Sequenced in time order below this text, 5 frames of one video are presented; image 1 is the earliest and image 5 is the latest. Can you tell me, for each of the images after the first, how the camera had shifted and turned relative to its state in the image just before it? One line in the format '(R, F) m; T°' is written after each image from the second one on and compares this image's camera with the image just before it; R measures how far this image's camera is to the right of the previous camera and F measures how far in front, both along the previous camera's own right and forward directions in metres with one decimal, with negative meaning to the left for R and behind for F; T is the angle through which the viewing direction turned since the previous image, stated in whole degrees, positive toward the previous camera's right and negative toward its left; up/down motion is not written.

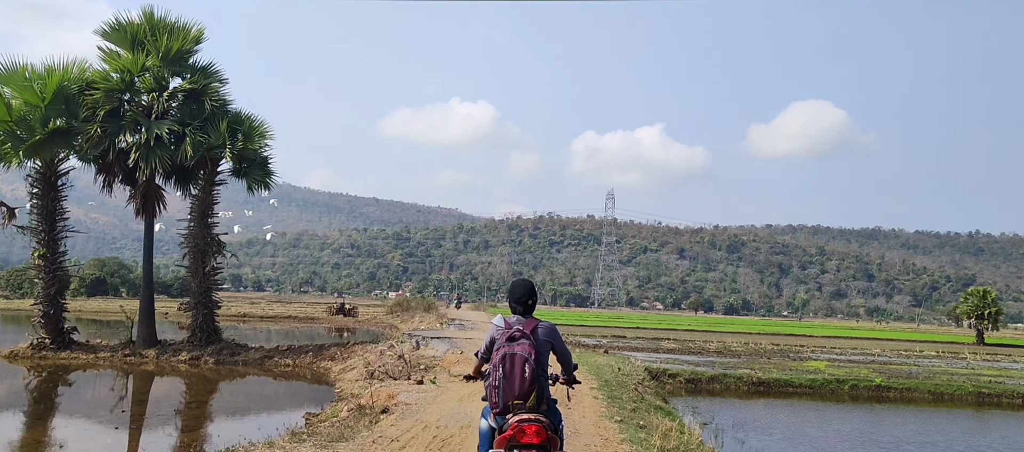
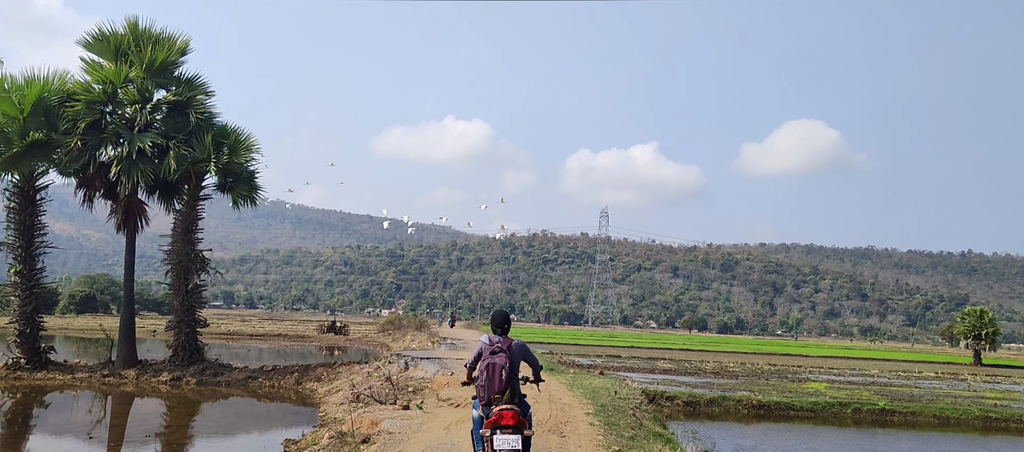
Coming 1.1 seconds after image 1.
(0.0, +0.9) m; 0°
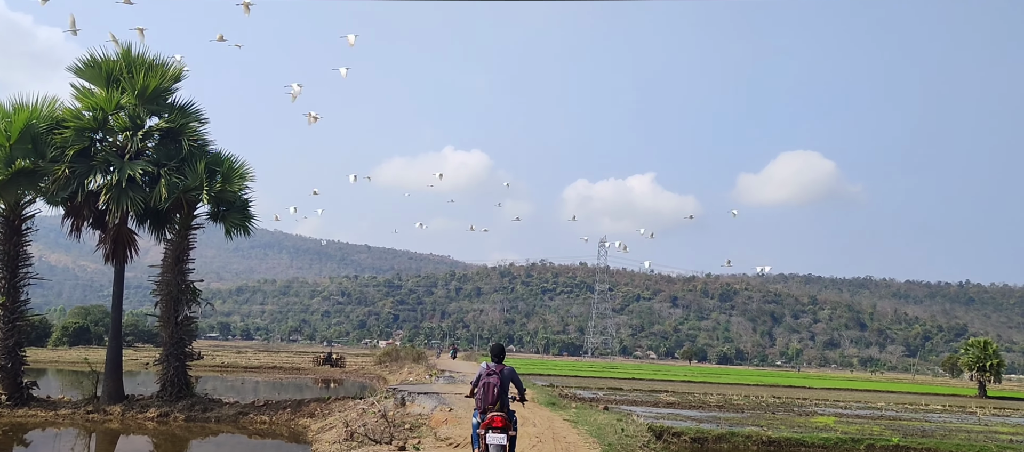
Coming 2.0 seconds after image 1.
(-0.1, +0.9) m; 0°
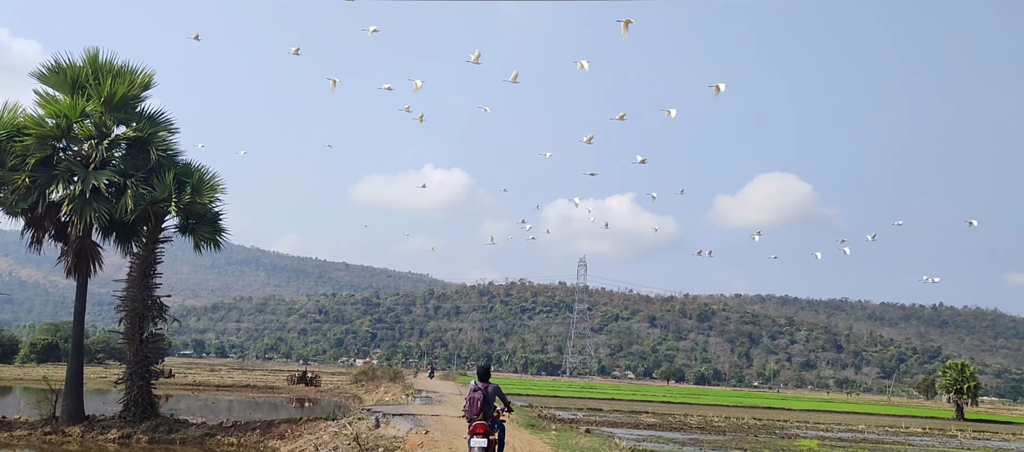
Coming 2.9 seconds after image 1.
(0.0, +0.9) m; +1°
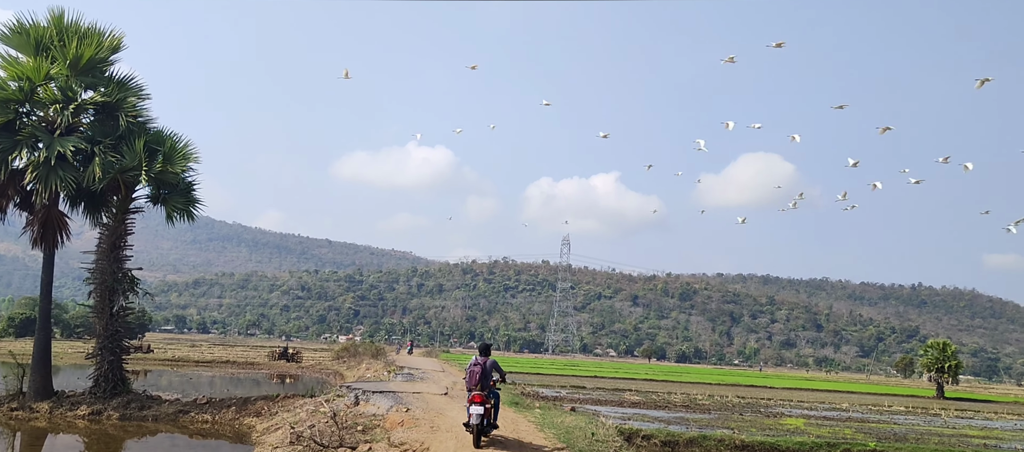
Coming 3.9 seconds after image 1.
(0.0, +0.8) m; +1°
